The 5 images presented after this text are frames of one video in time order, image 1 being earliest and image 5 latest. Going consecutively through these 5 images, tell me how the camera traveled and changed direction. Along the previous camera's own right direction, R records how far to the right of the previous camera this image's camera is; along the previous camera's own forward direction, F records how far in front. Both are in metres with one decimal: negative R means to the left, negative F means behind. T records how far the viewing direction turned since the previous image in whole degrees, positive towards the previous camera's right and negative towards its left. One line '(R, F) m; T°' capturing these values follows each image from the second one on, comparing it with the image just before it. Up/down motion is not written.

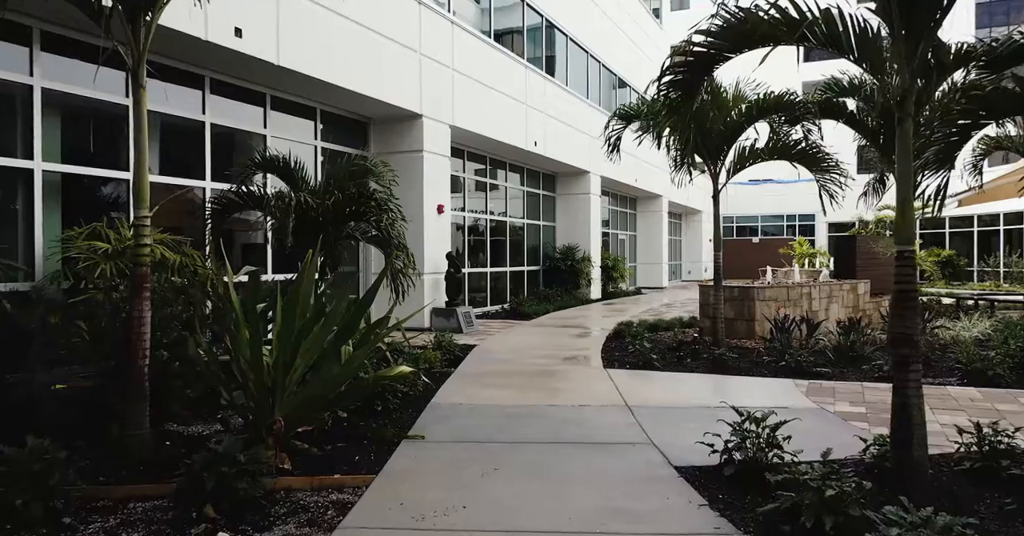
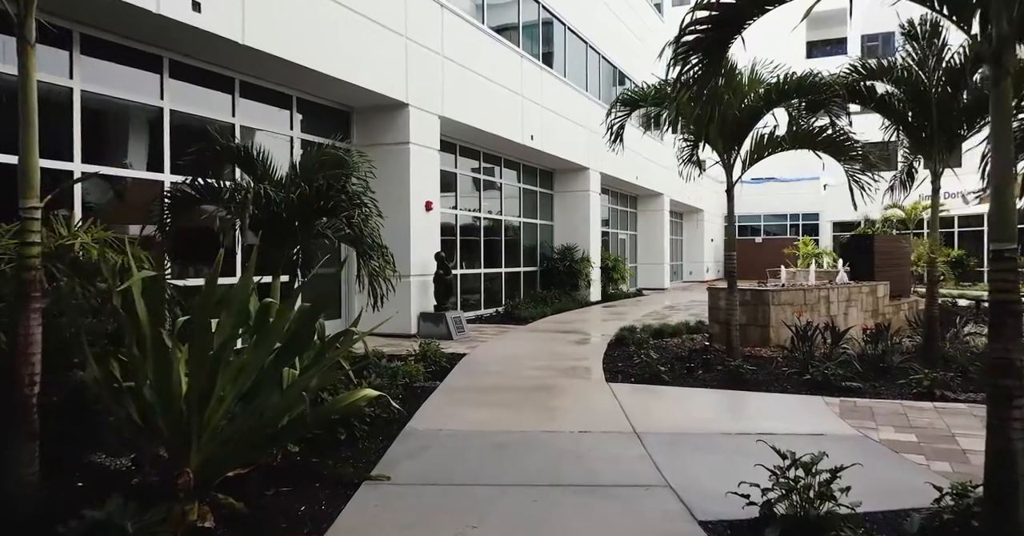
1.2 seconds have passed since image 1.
(+0.1, +0.8) m; 0°
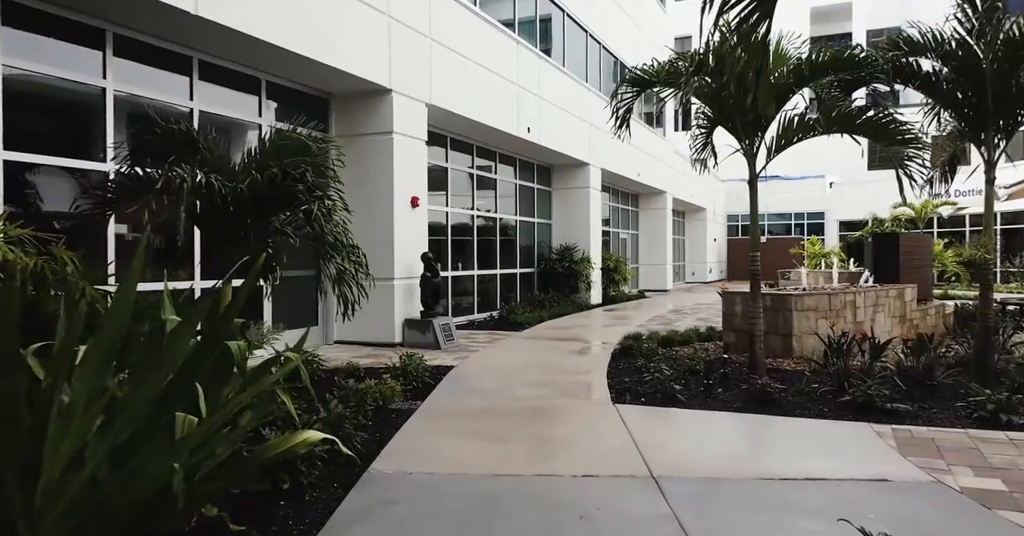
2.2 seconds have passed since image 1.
(+0.1, +0.9) m; 0°
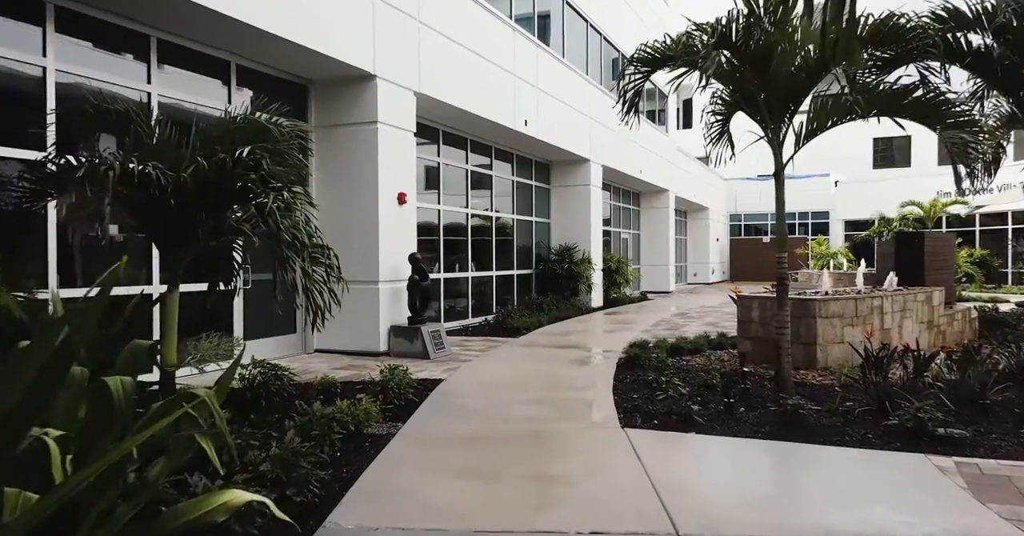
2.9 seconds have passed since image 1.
(0.0, +0.7) m; 0°
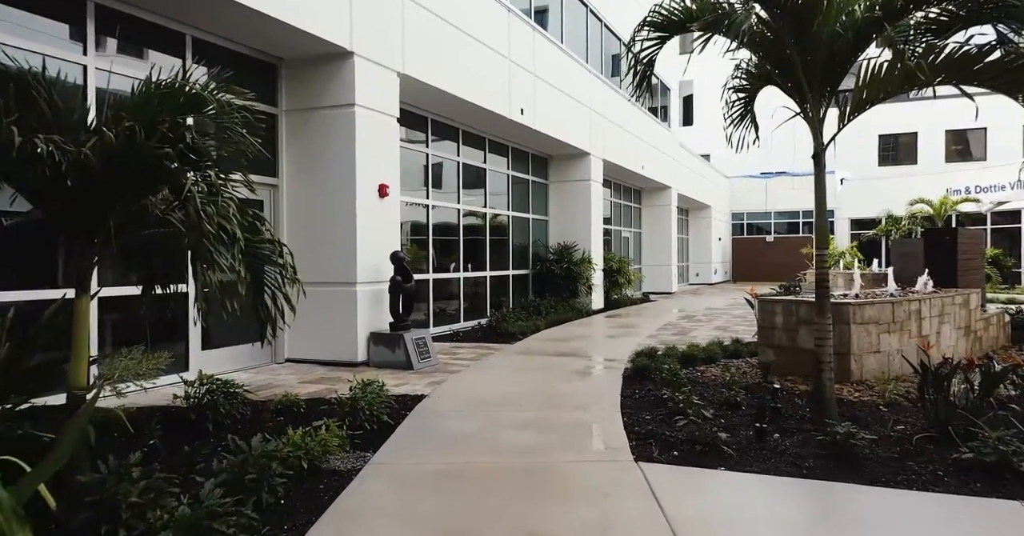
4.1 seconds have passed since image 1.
(0.0, +0.9) m; 0°
